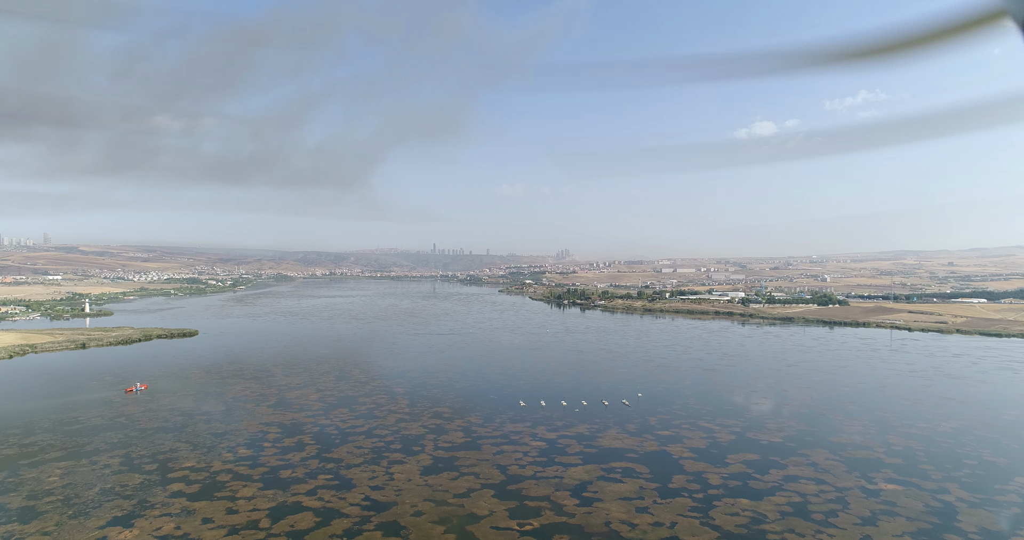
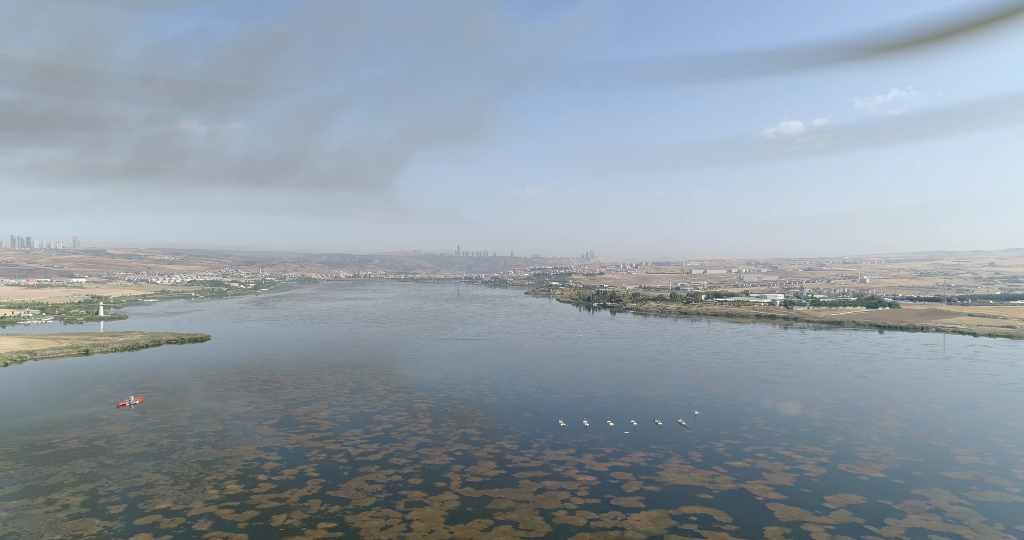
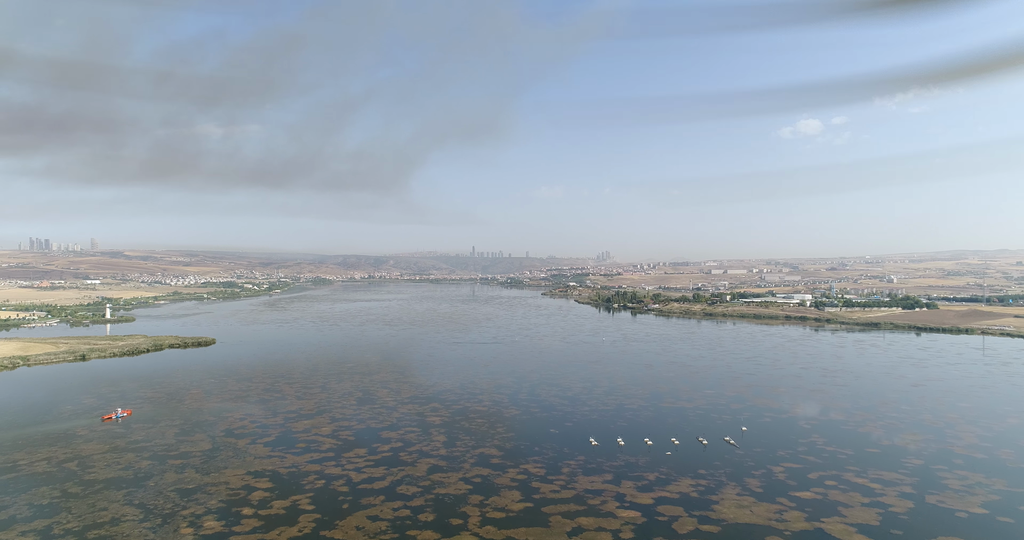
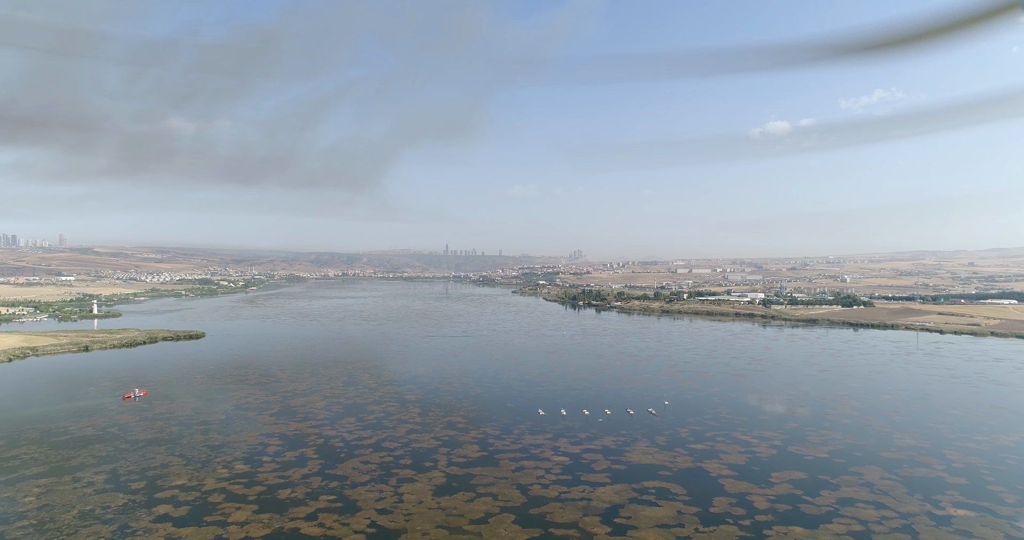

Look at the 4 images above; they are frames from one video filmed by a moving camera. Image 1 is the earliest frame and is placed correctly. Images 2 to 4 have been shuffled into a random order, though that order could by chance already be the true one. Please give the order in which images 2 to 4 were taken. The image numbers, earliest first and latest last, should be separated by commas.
4, 2, 3
